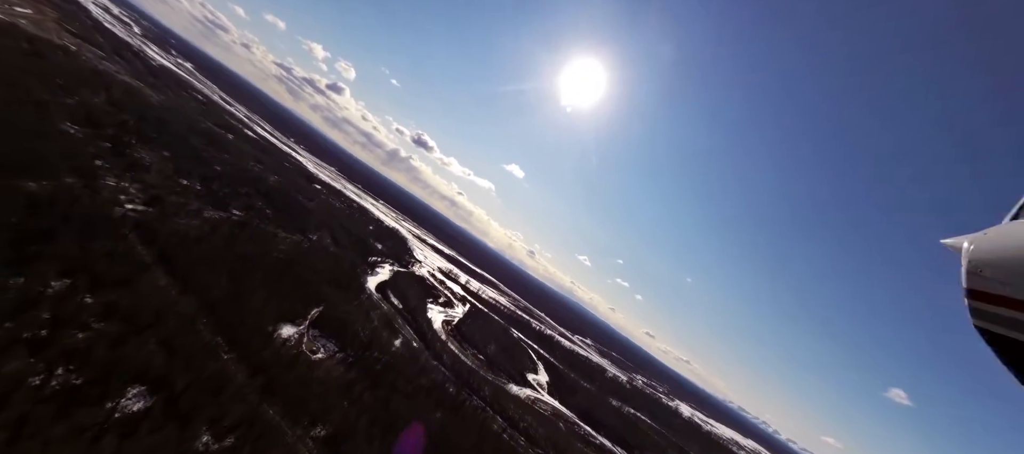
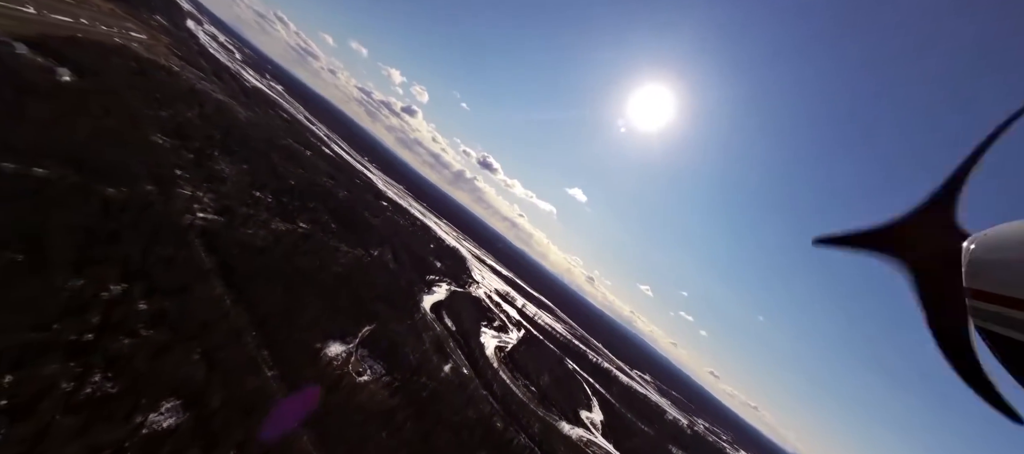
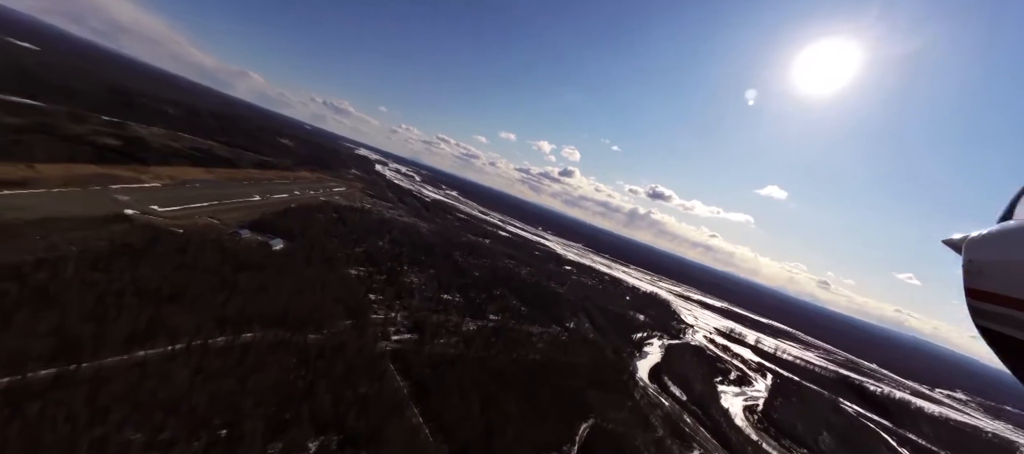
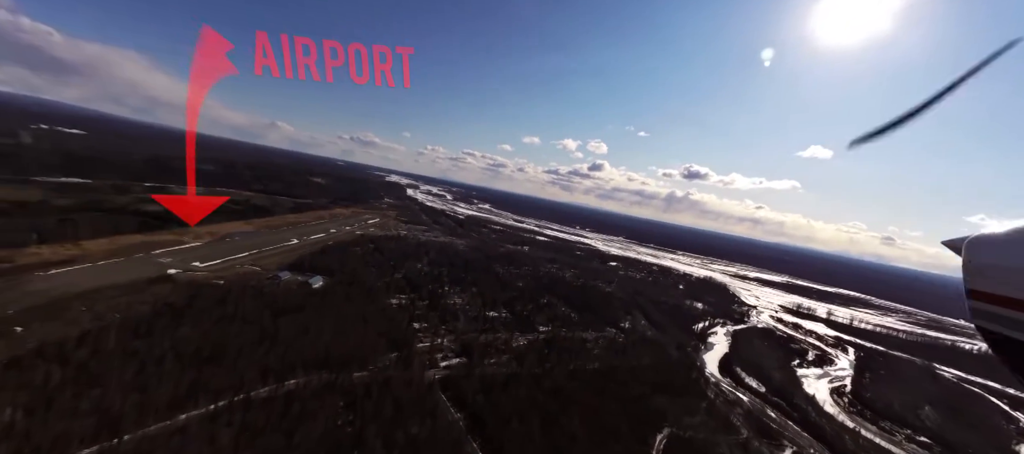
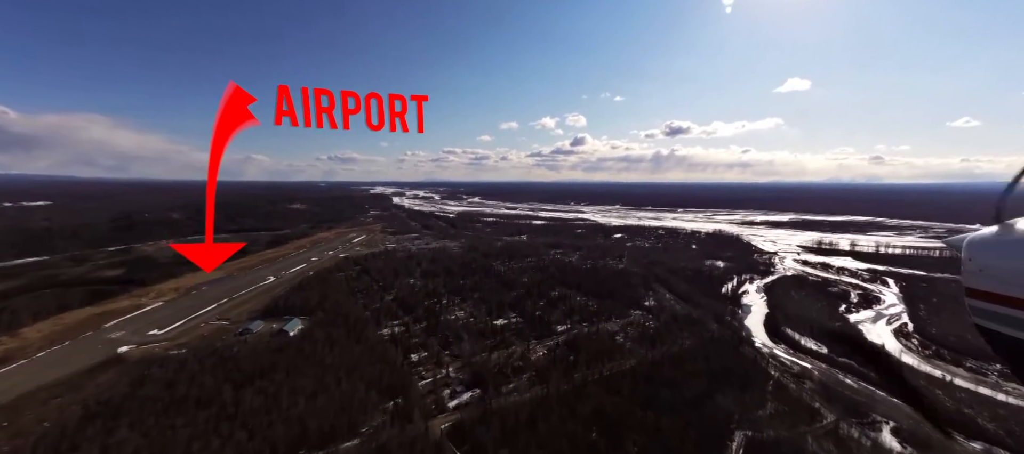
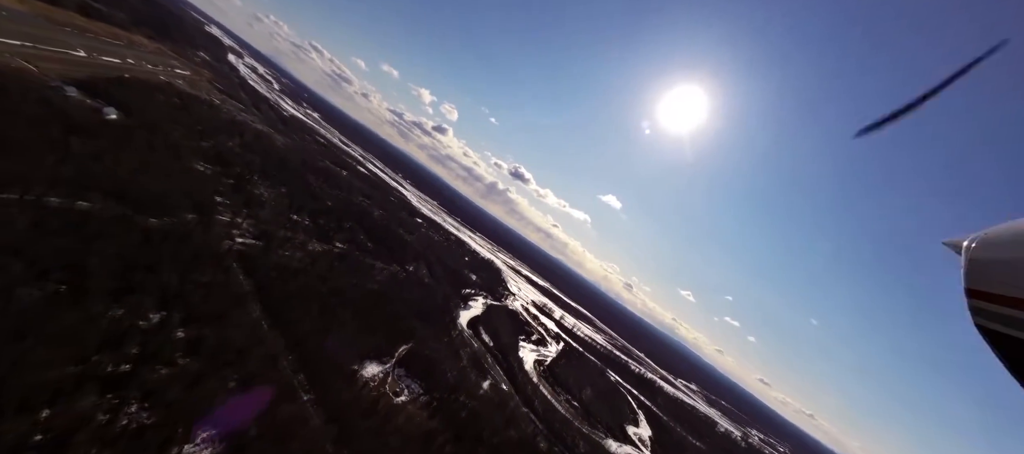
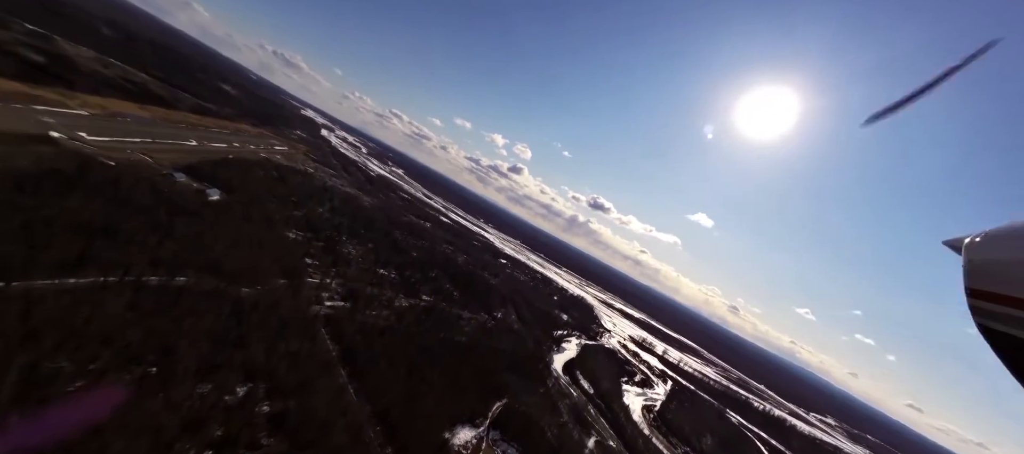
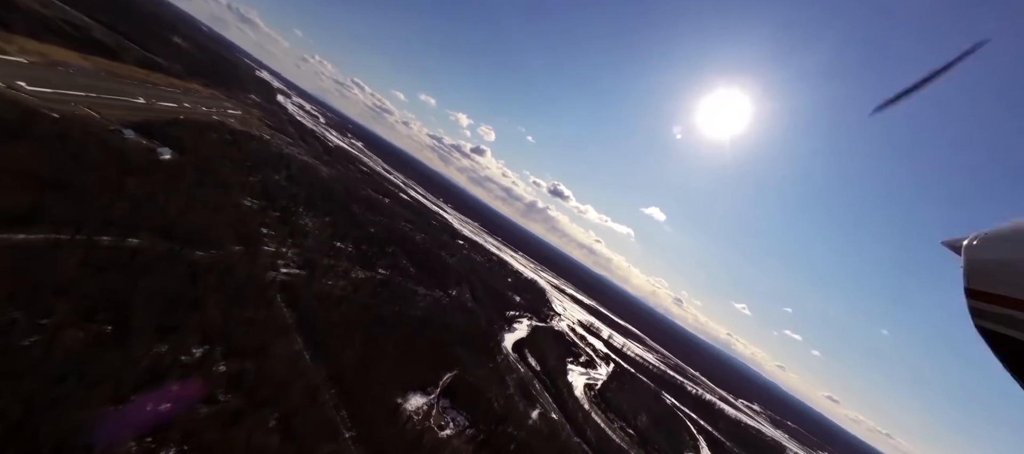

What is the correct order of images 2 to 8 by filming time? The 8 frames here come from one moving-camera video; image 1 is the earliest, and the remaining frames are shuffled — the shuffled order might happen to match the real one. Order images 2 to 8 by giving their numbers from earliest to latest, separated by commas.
2, 6, 8, 7, 3, 4, 5
